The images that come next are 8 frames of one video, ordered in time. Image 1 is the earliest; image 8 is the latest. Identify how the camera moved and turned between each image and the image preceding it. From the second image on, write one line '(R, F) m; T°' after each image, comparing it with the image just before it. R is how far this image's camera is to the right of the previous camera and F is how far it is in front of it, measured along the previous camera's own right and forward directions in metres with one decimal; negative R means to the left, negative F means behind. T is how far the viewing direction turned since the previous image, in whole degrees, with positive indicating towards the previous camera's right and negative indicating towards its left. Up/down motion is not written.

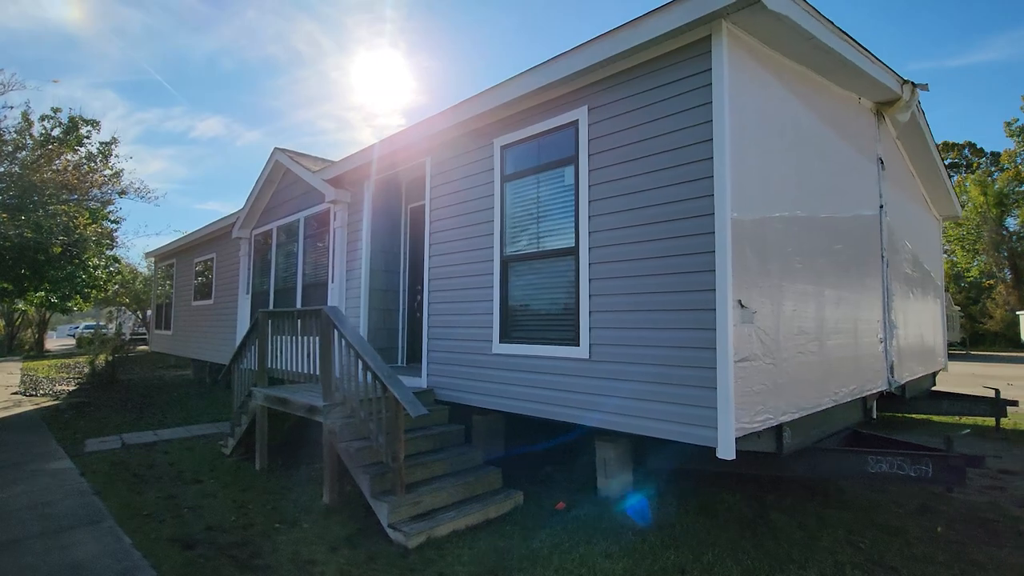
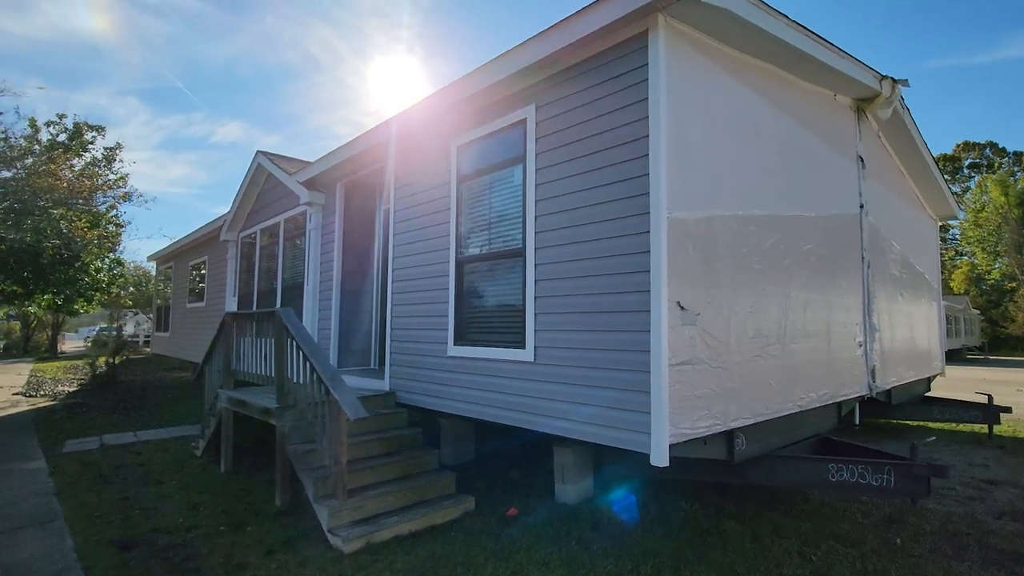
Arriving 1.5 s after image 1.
(+0.5, +0.1) m; -2°
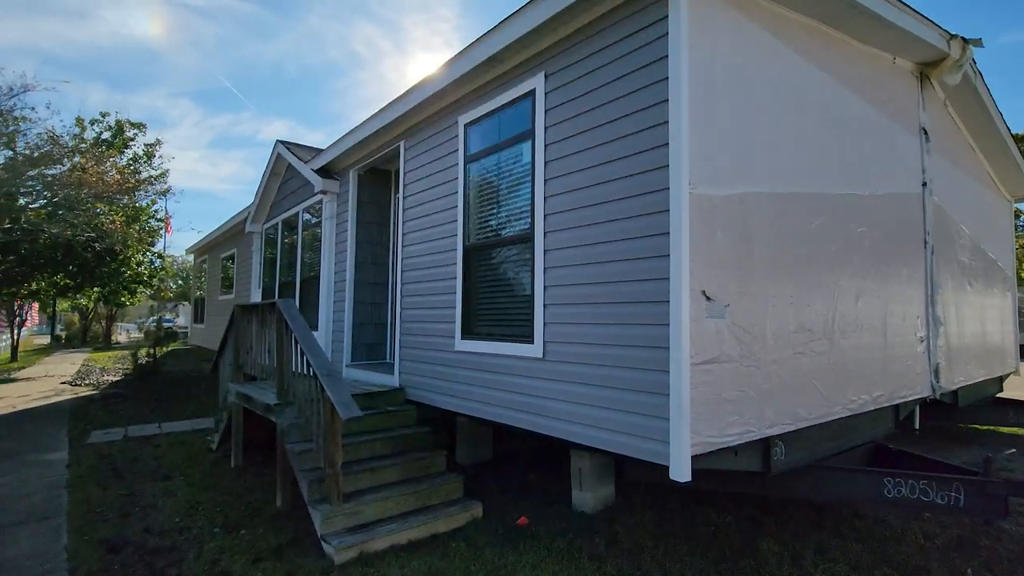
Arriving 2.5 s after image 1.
(+0.2, +0.4) m; -4°
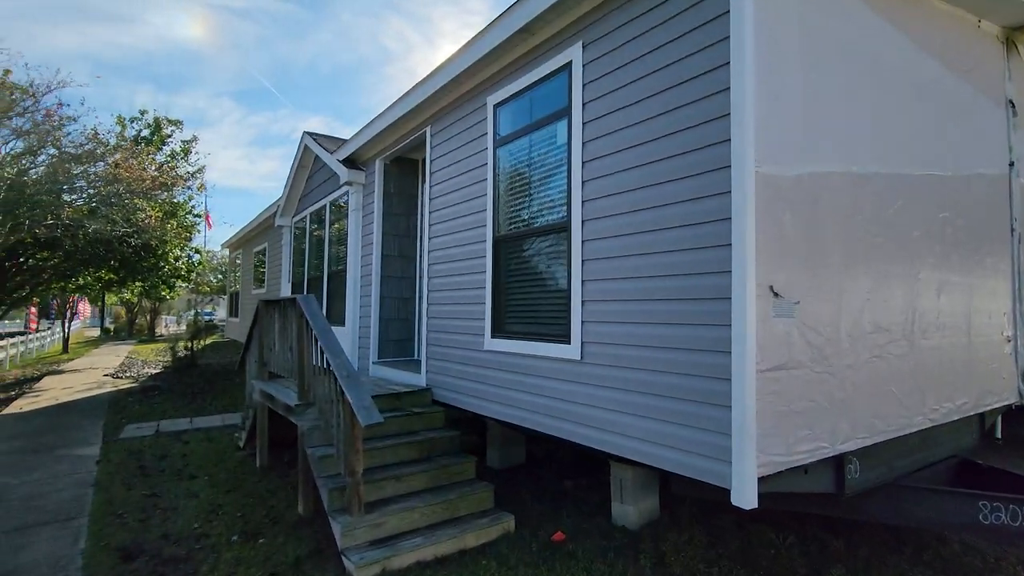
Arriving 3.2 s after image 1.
(0.0, +0.3) m; -3°
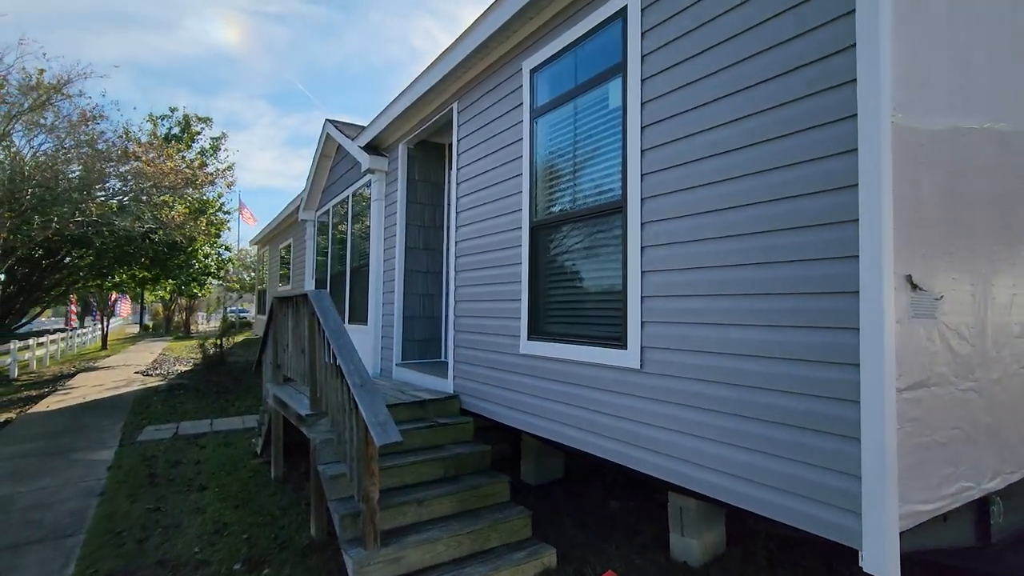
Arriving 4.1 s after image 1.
(-0.1, +0.5) m; -3°
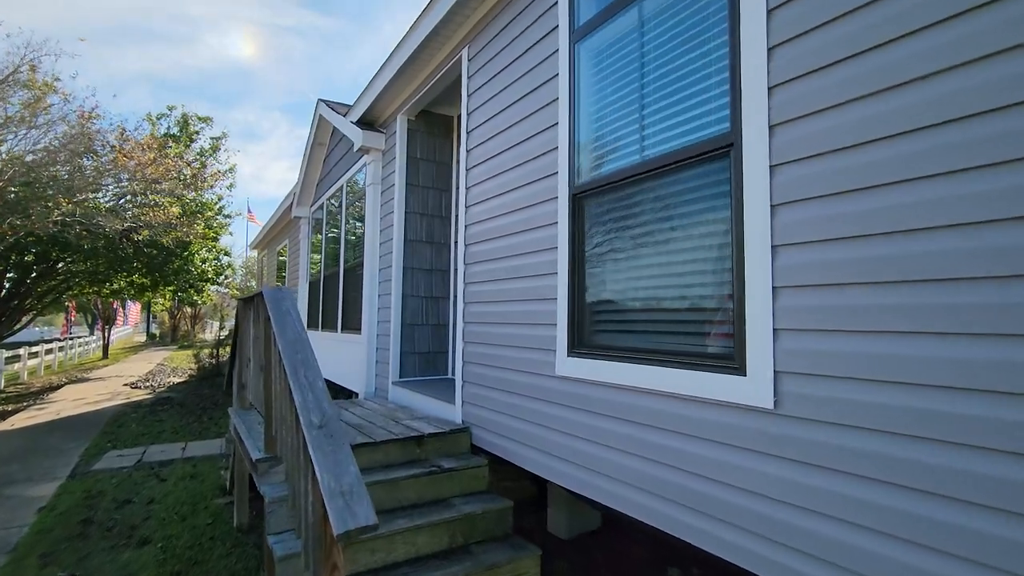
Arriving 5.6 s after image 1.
(-0.1, +1.0) m; -1°
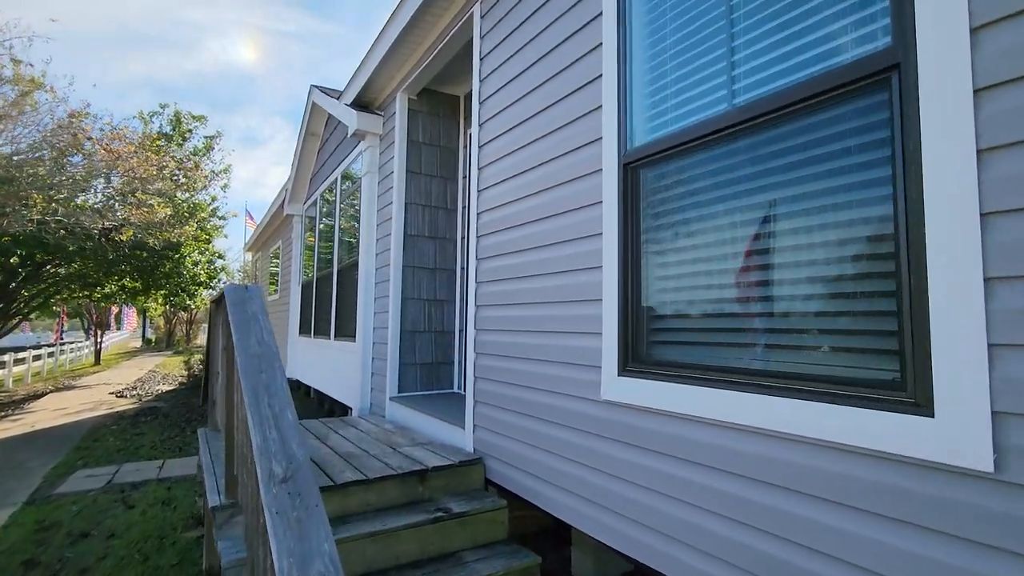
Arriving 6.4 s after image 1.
(-0.1, +0.6) m; 0°
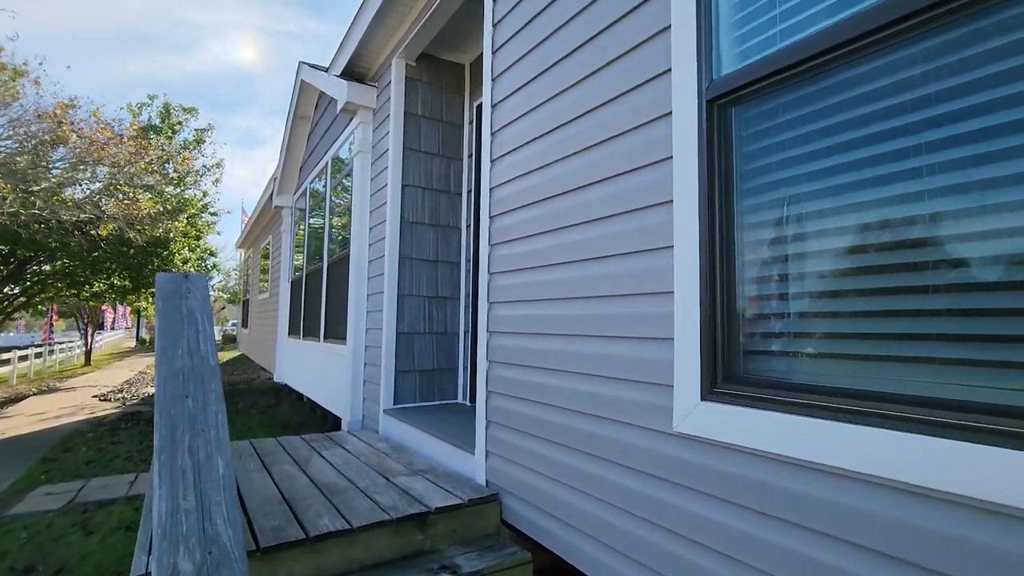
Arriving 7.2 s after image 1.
(-0.1, +0.5) m; 0°
